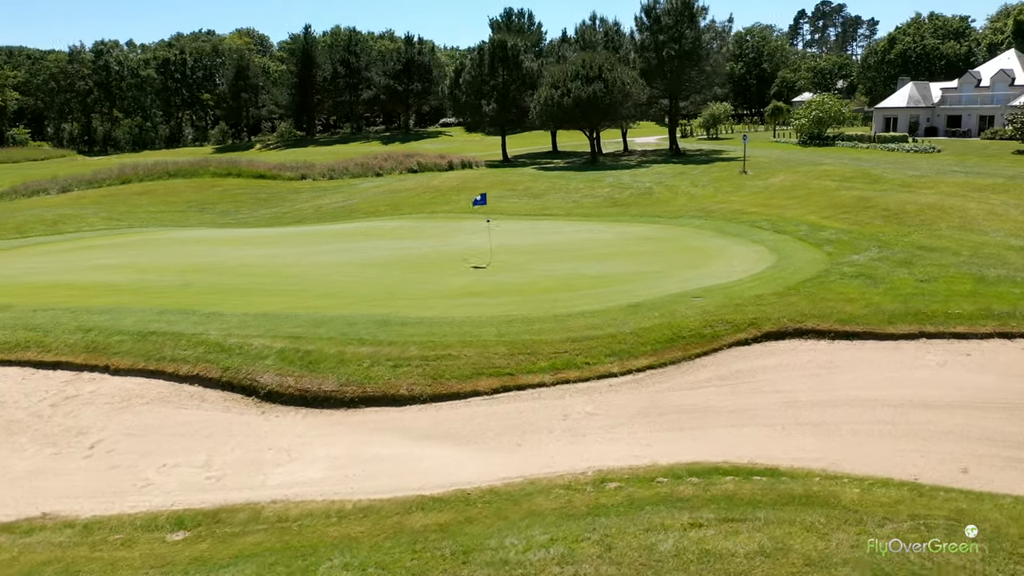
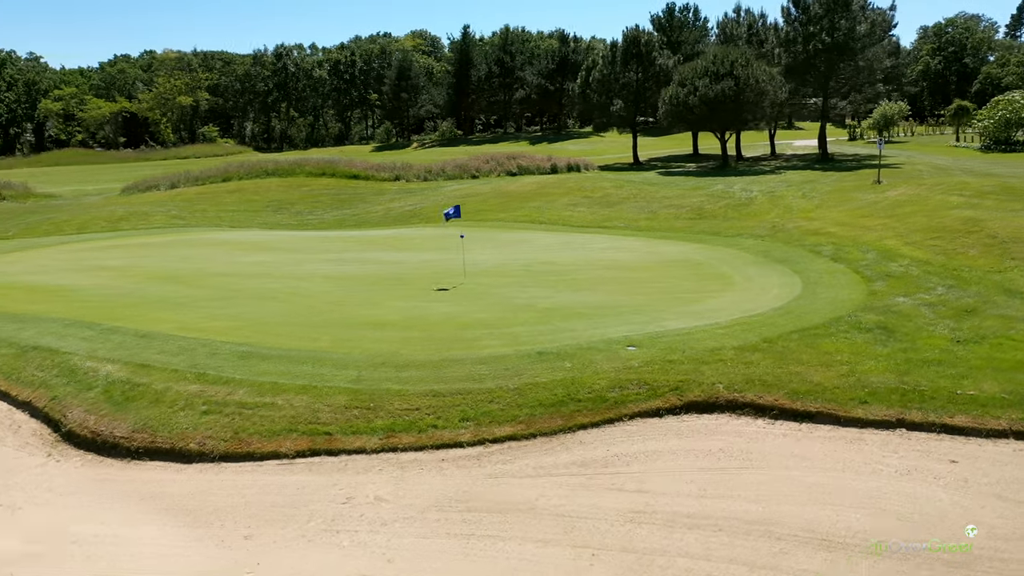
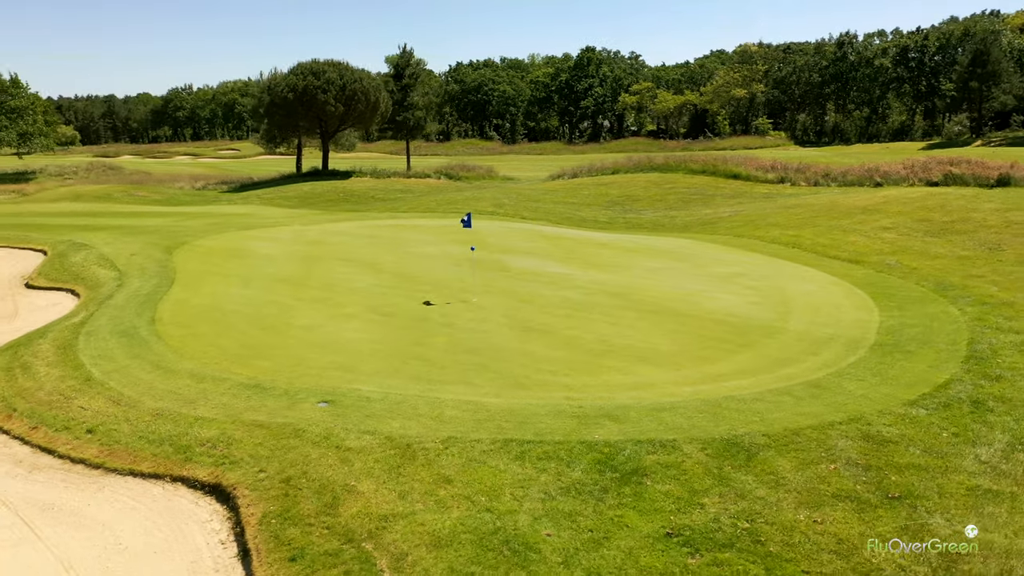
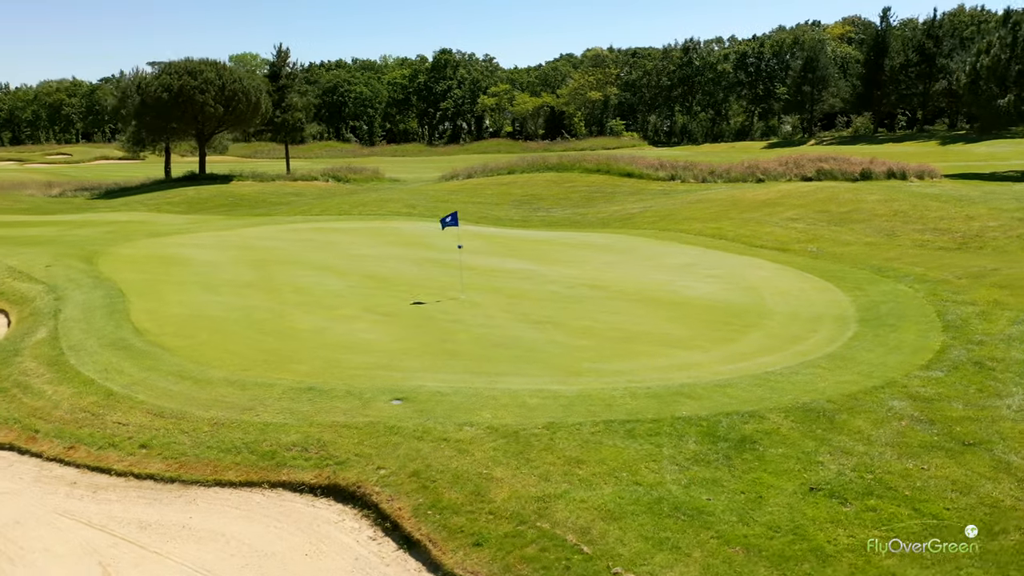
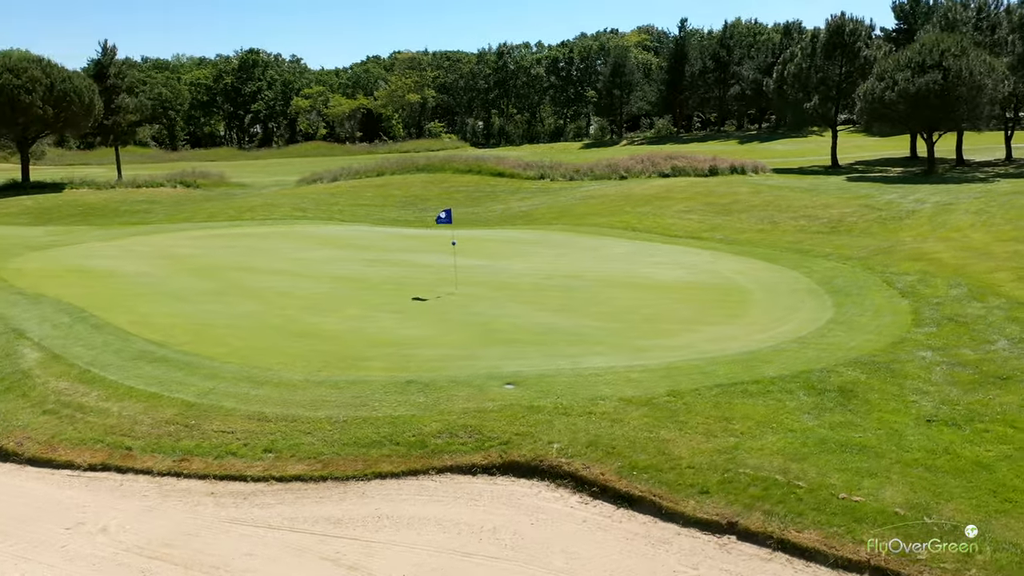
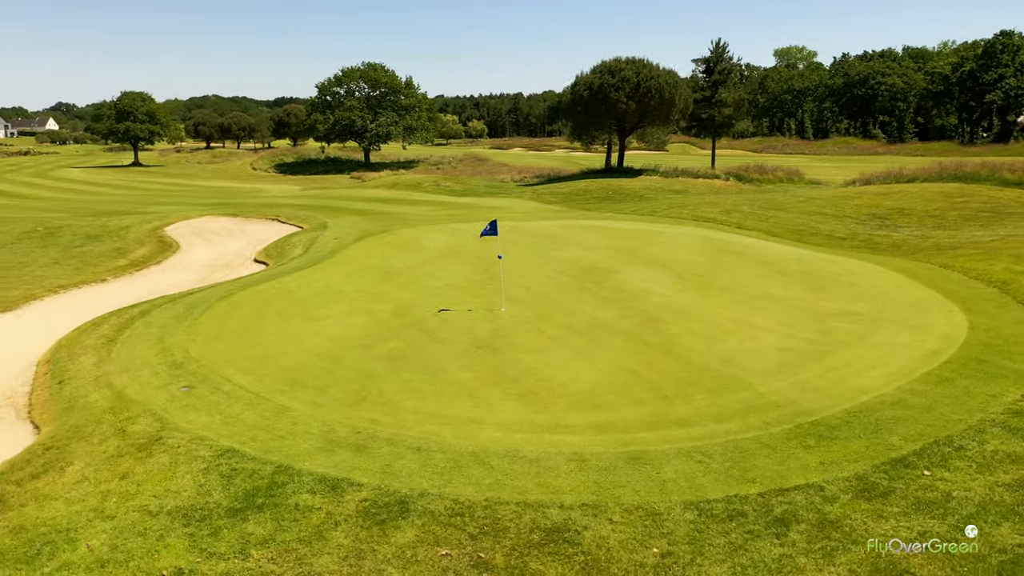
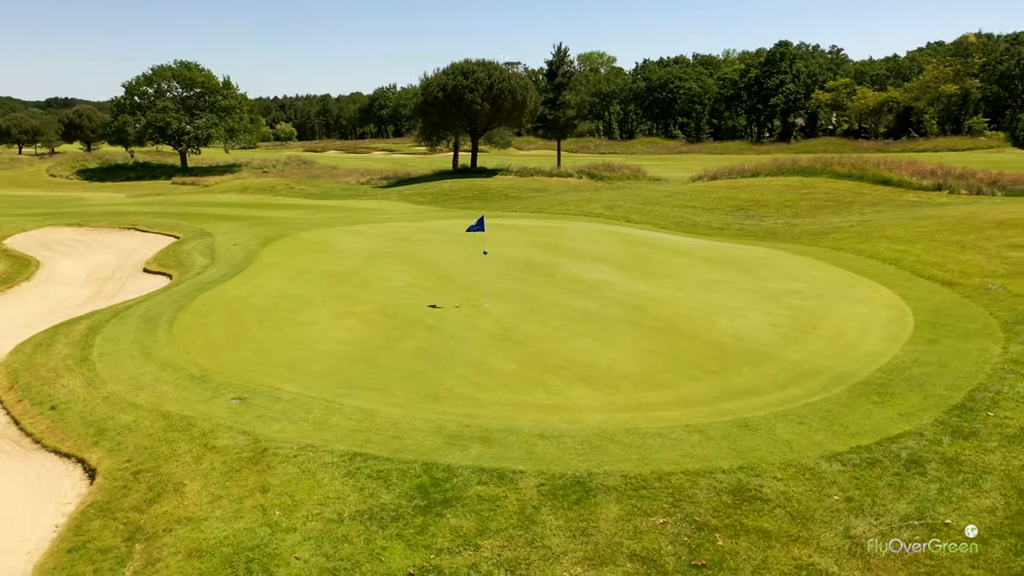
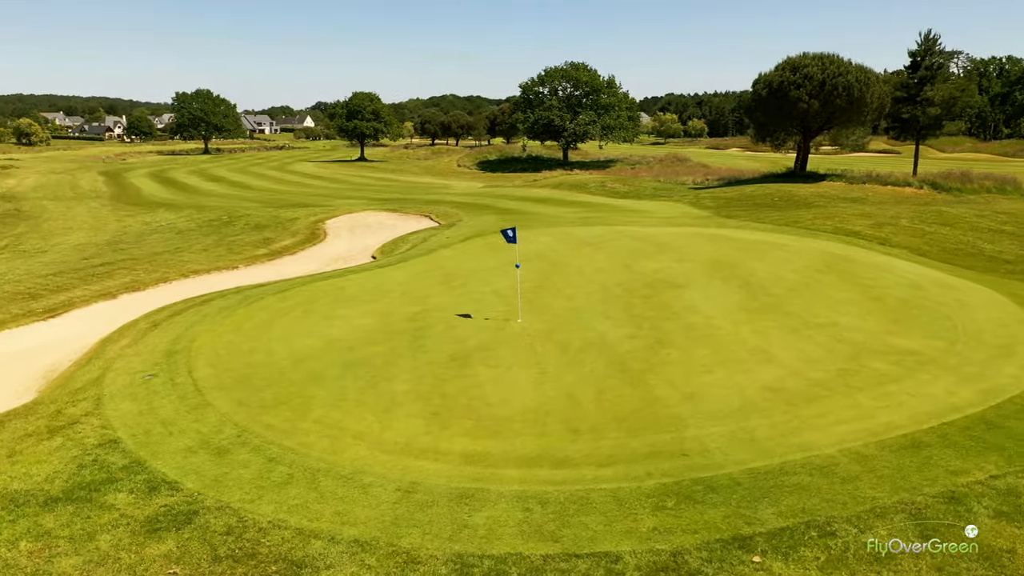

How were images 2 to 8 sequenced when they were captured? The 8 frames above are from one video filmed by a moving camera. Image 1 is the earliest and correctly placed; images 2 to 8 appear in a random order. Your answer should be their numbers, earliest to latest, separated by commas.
2, 5, 4, 3, 7, 6, 8
